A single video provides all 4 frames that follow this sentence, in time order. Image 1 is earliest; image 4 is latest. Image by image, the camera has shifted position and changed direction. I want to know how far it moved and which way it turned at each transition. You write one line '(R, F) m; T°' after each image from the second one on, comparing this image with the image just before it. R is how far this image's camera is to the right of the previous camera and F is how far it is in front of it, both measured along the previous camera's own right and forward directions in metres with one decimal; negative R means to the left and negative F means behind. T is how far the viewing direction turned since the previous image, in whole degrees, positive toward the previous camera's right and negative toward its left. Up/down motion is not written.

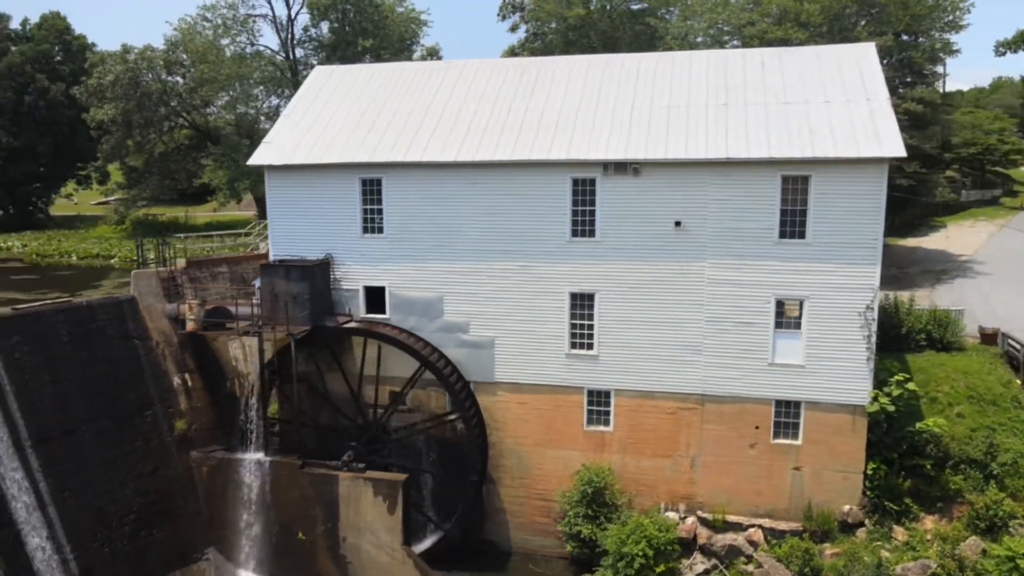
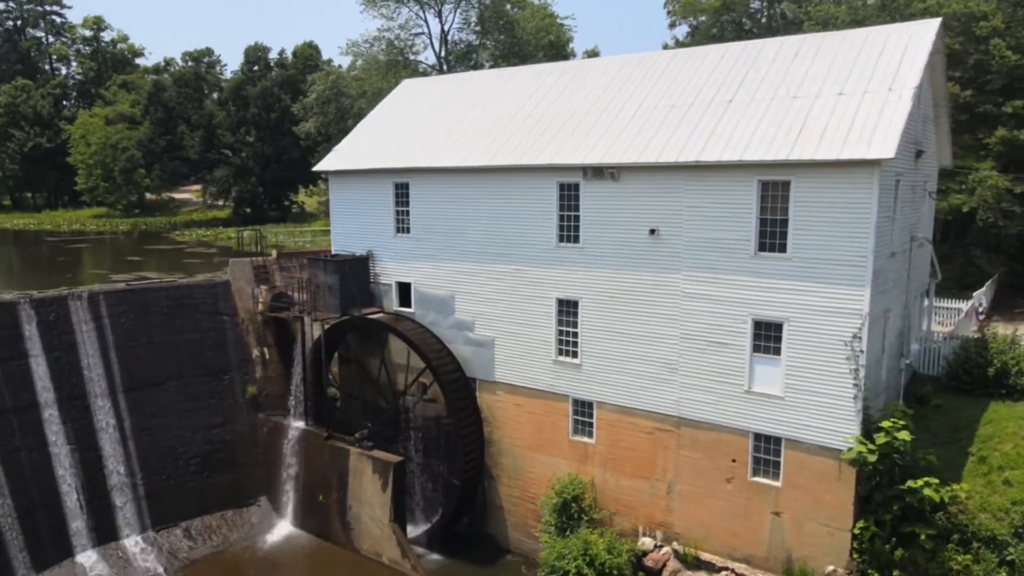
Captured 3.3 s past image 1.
(+7.1, +1.1) m; -22°
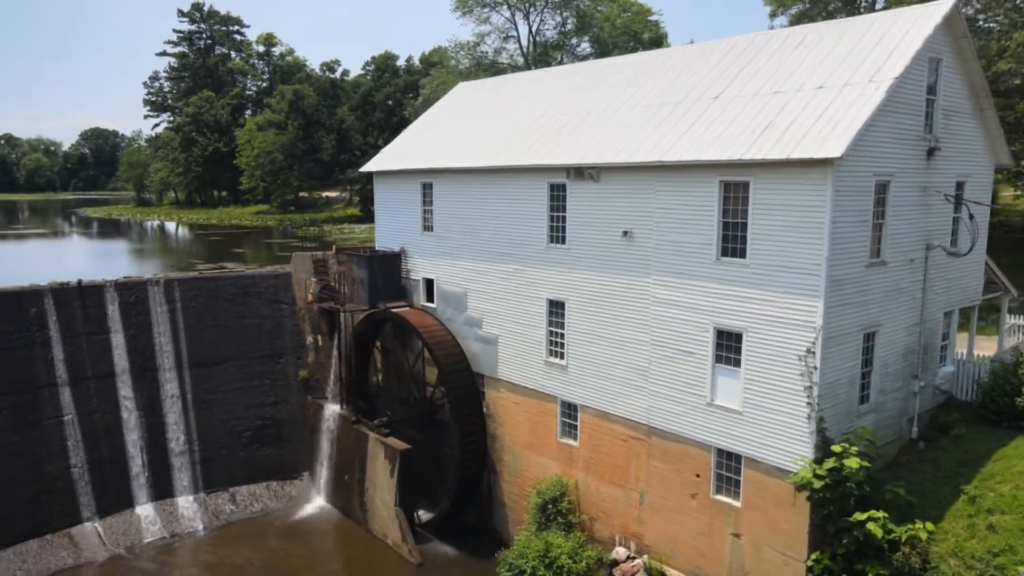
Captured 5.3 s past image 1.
(+4.3, +0.3) m; -13°
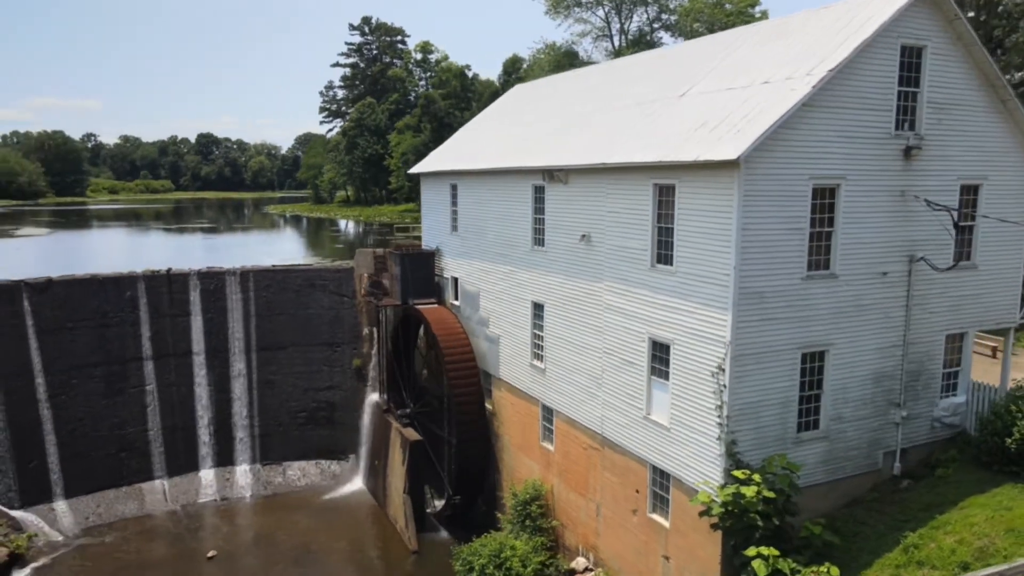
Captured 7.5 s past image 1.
(+4.7, +0.4) m; -14°
